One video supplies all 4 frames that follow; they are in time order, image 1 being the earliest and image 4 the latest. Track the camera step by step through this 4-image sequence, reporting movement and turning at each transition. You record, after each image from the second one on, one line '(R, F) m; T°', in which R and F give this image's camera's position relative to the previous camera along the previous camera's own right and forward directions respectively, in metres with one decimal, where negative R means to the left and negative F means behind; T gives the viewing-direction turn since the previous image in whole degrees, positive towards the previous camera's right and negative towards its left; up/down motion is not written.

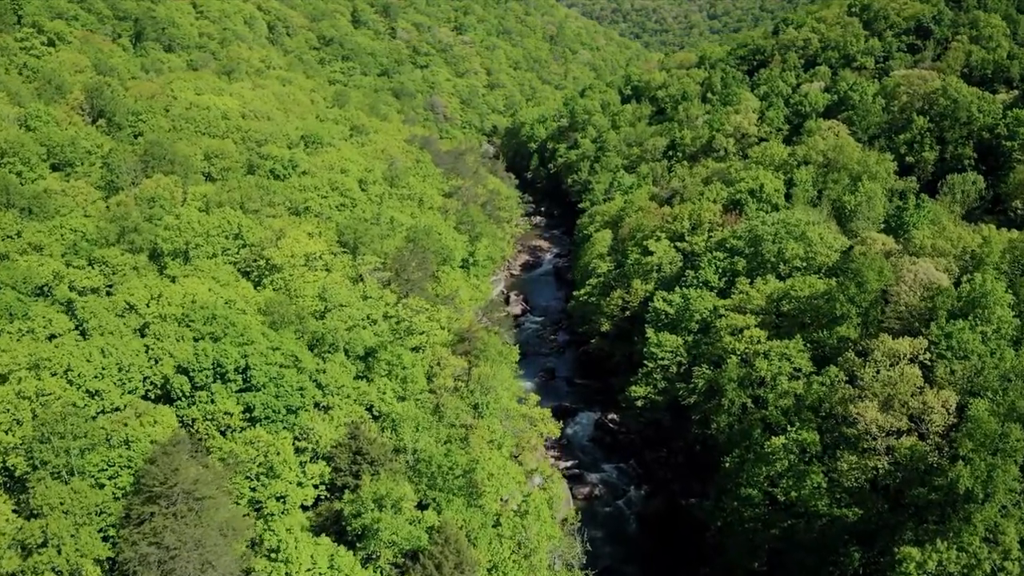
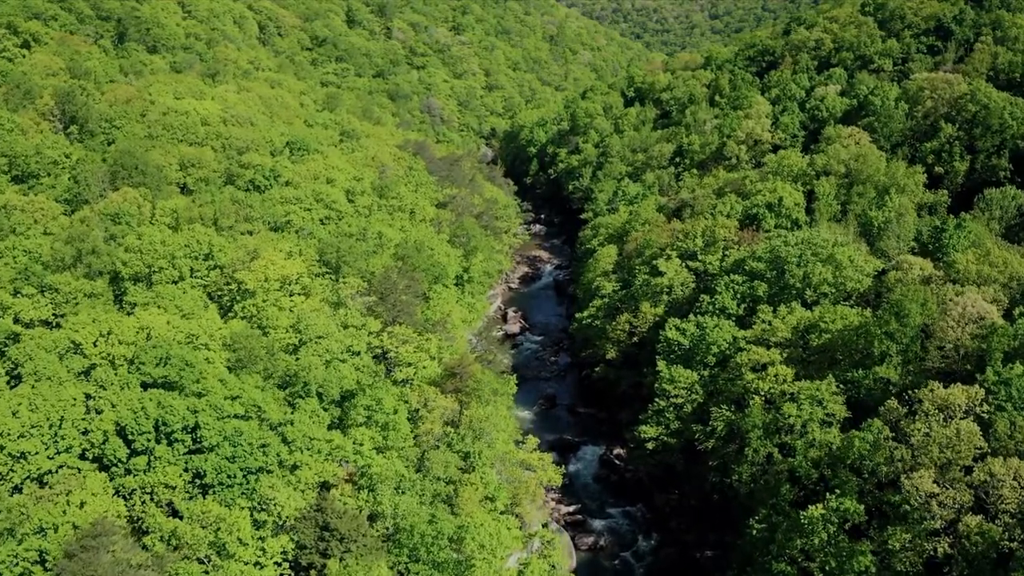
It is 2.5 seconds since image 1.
(+0.3, +5.6) m; 0°
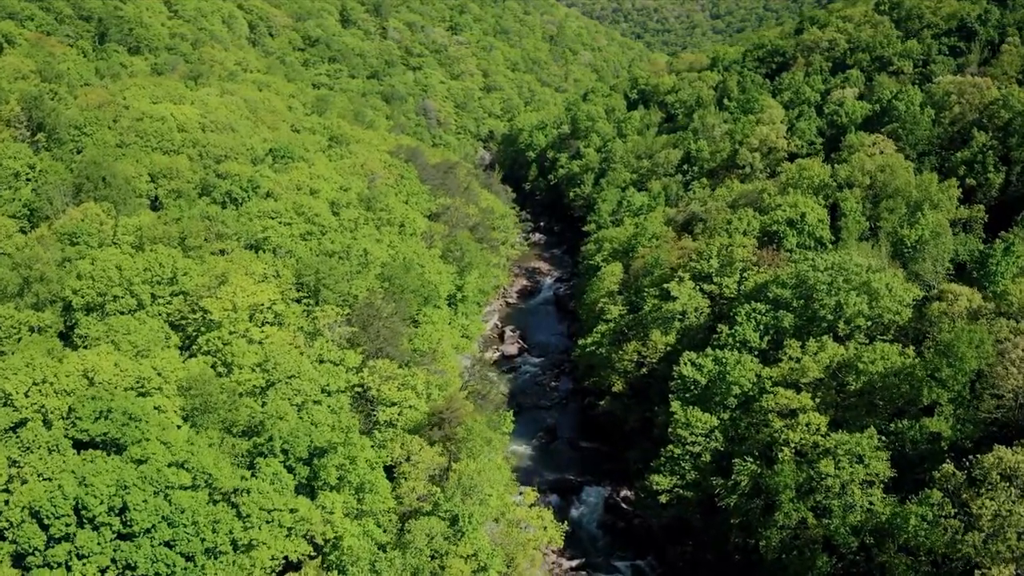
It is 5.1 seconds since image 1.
(+0.2, +5.6) m; 0°
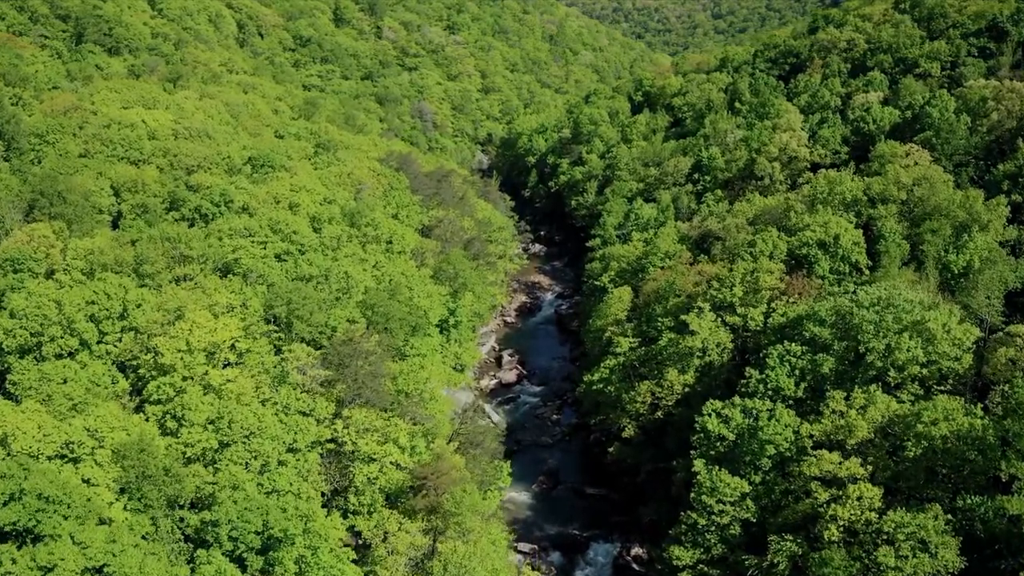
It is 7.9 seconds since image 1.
(+0.1, +6.3) m; 0°
